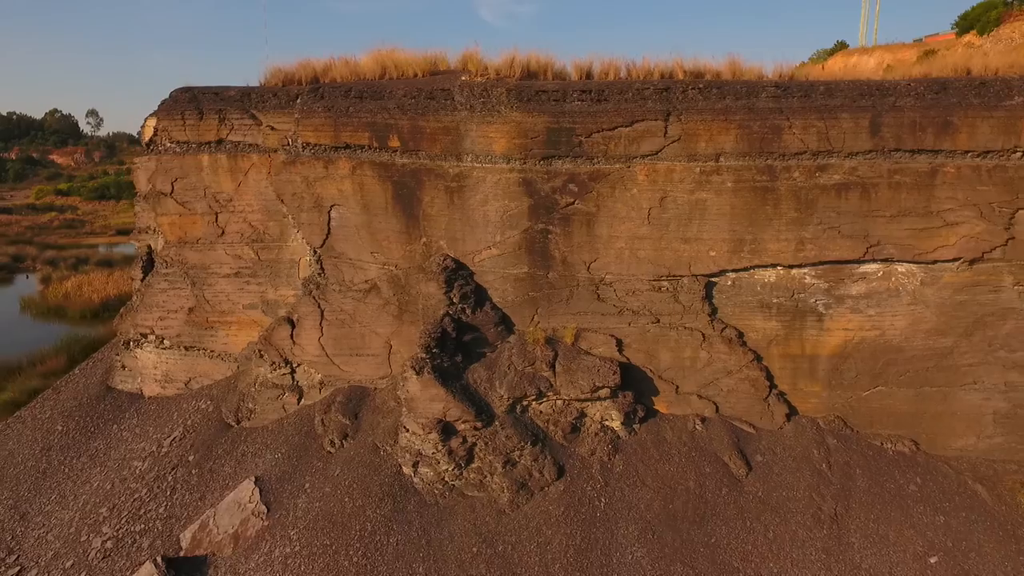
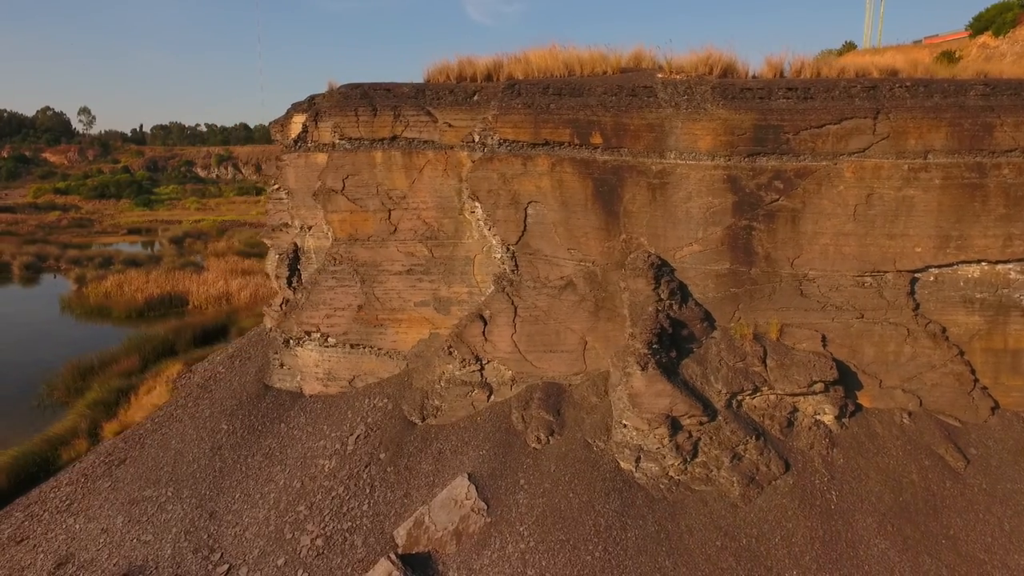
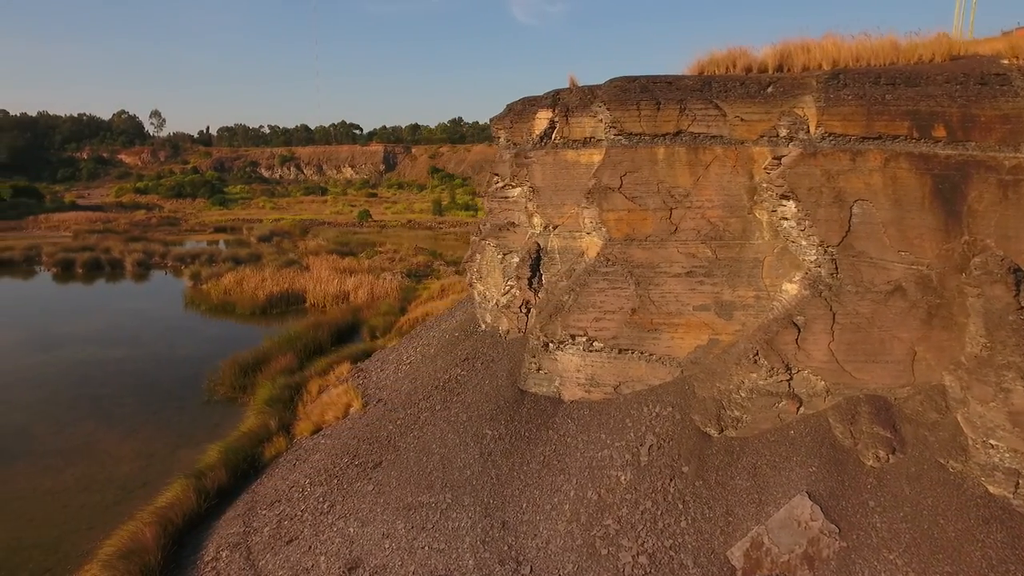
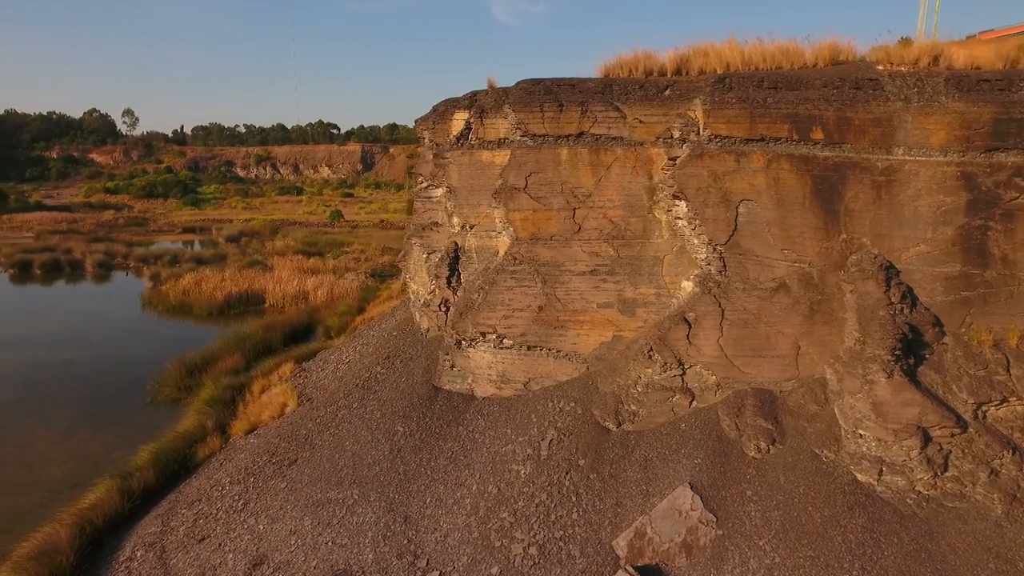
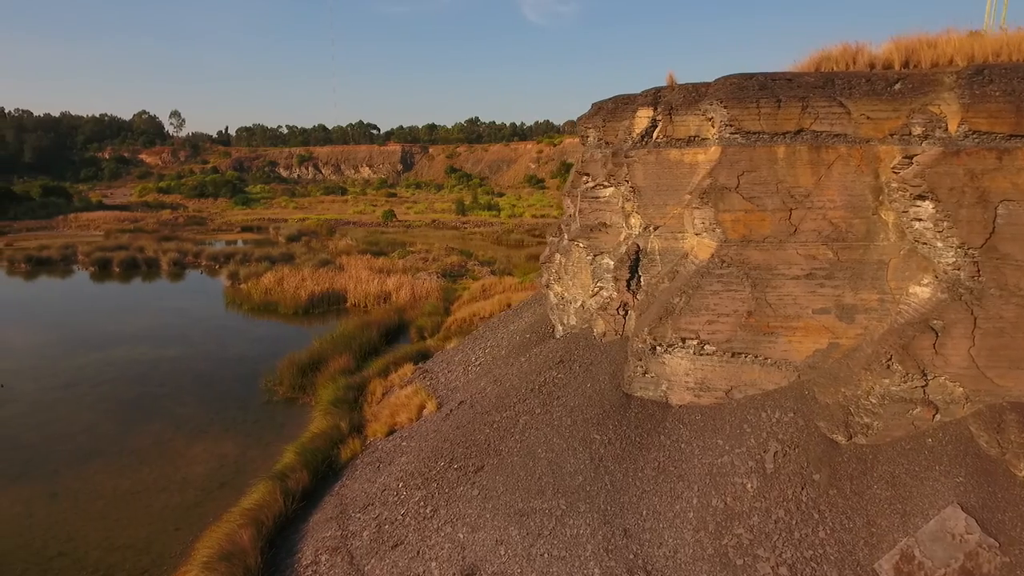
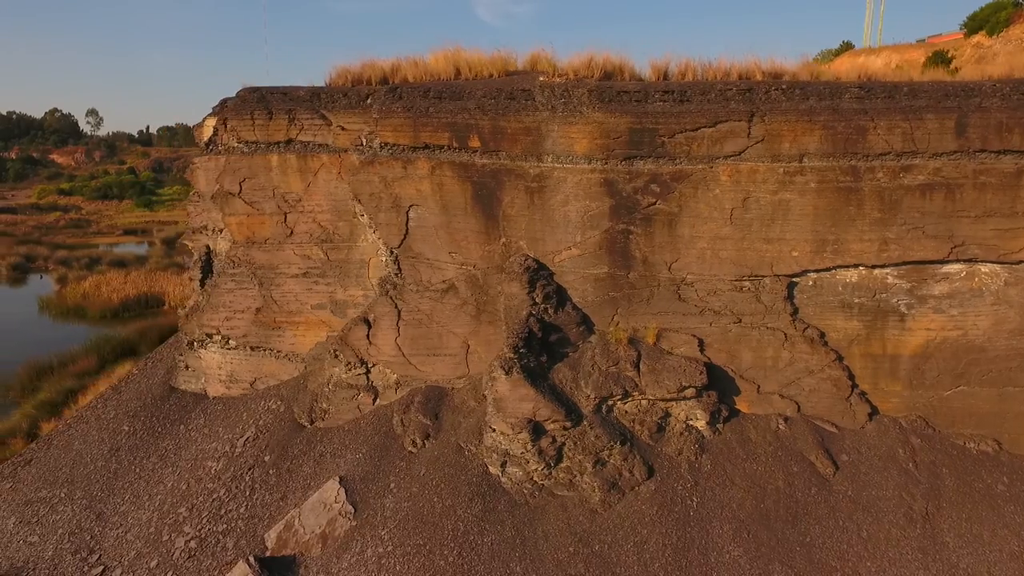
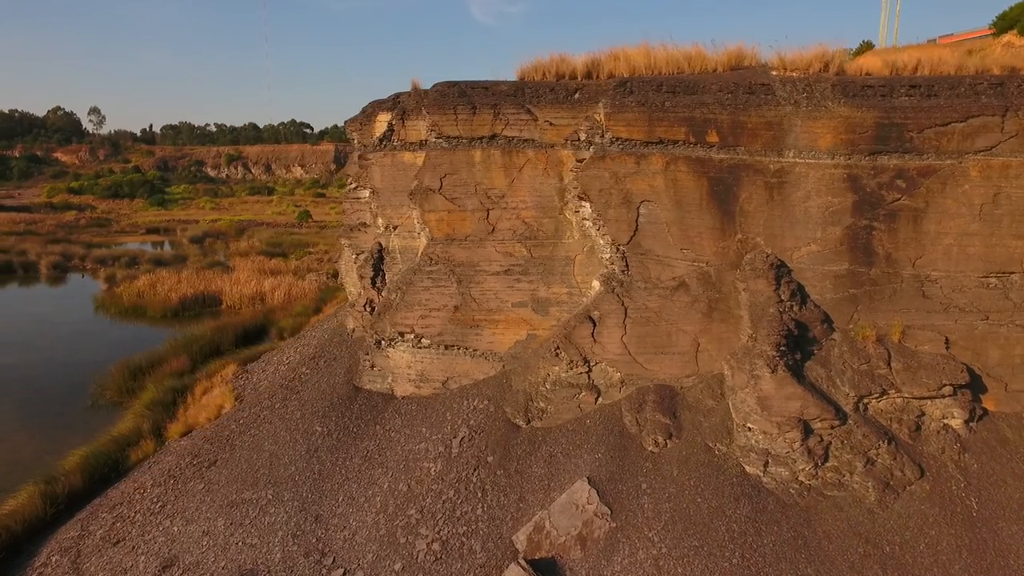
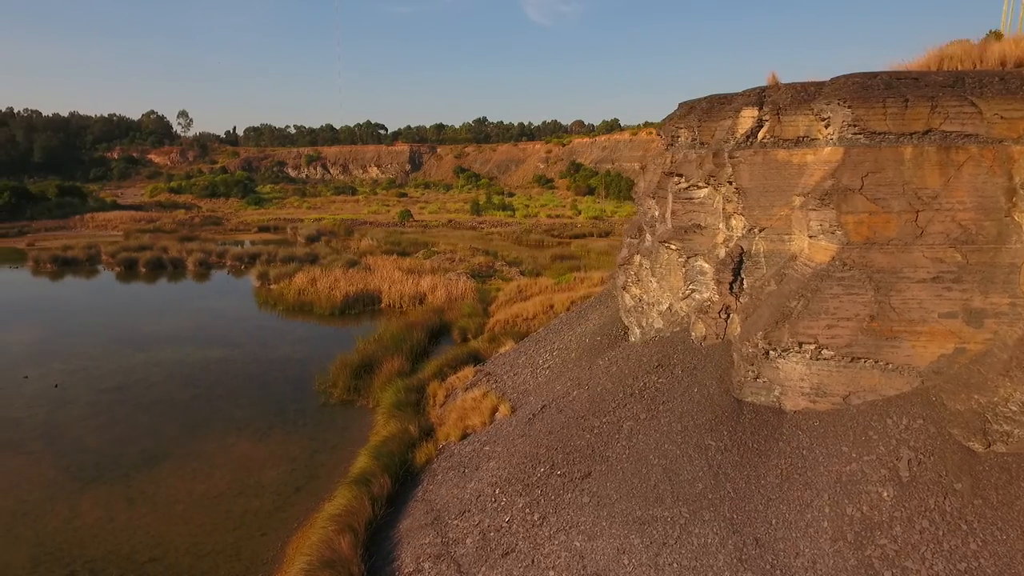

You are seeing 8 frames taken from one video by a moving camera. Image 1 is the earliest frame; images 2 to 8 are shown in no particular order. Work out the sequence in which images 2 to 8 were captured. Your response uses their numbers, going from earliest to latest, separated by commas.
6, 2, 7, 4, 3, 5, 8
